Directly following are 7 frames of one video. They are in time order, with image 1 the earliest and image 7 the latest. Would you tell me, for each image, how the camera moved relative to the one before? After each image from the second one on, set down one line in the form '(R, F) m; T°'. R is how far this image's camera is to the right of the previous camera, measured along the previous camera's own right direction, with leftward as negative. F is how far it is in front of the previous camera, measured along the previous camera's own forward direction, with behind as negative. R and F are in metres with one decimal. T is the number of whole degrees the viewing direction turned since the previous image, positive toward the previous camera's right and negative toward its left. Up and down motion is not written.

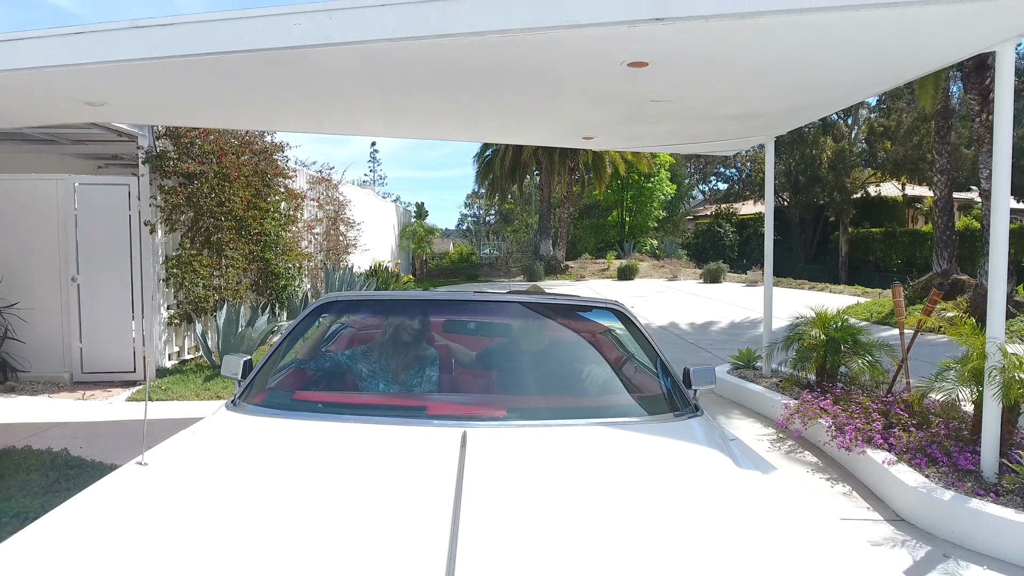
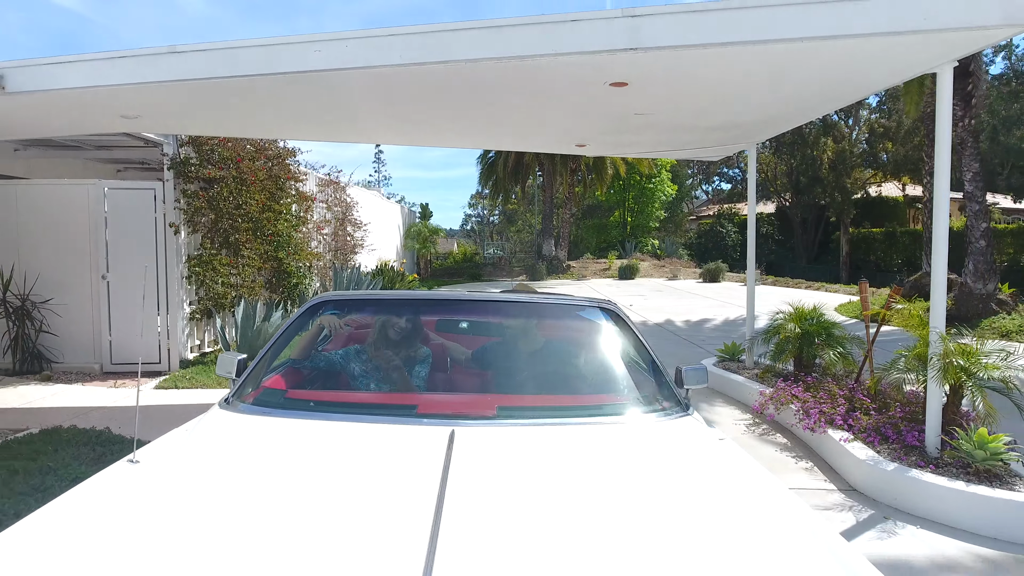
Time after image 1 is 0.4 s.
(+0.1, -0.5) m; 0°
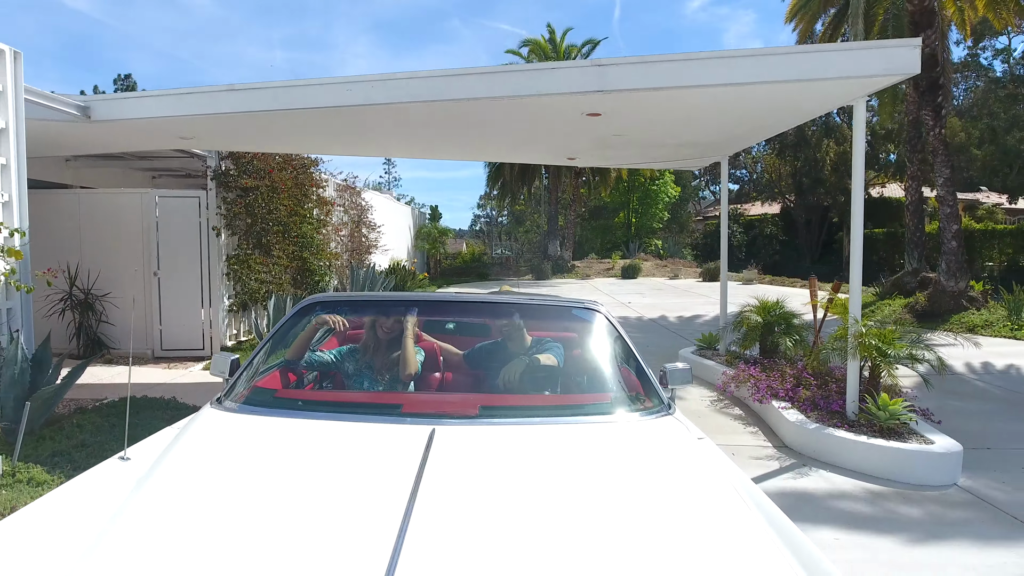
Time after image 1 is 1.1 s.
(+0.1, -1.0) m; -1°
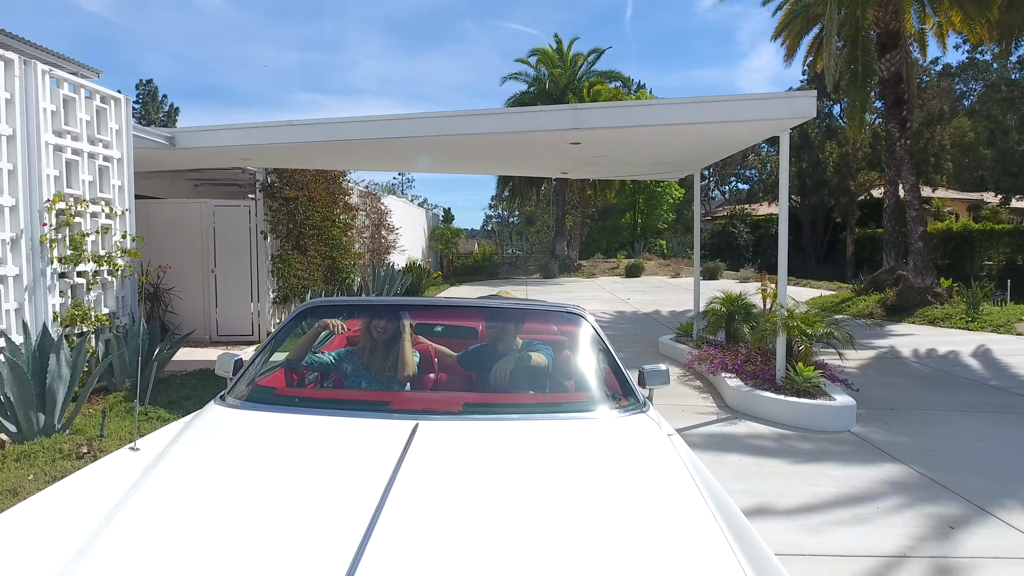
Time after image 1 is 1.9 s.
(+0.1, -1.4) m; -1°
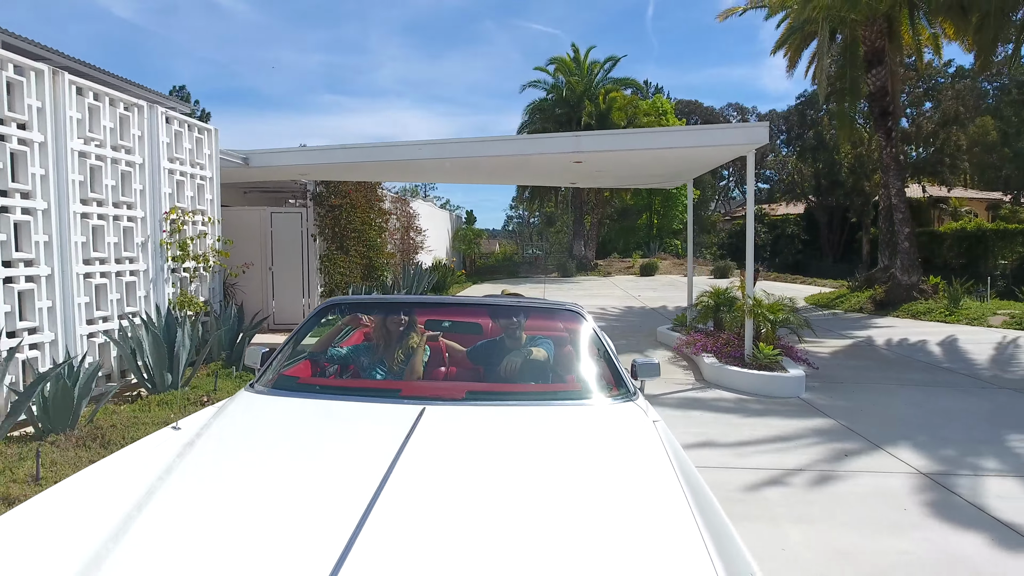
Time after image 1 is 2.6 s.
(+0.1, -1.5) m; -2°
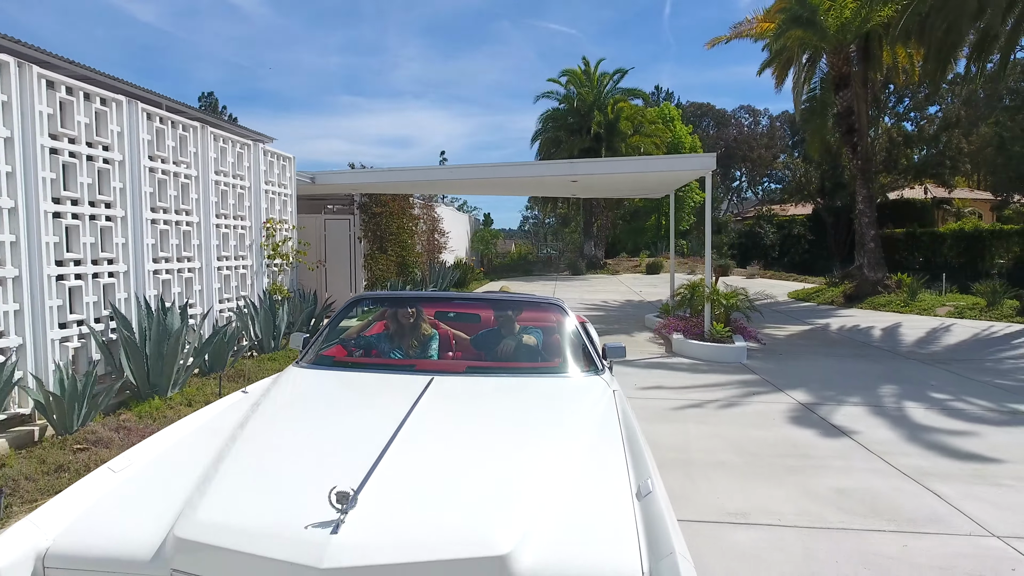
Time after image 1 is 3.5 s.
(+0.1, -2.4) m; -1°
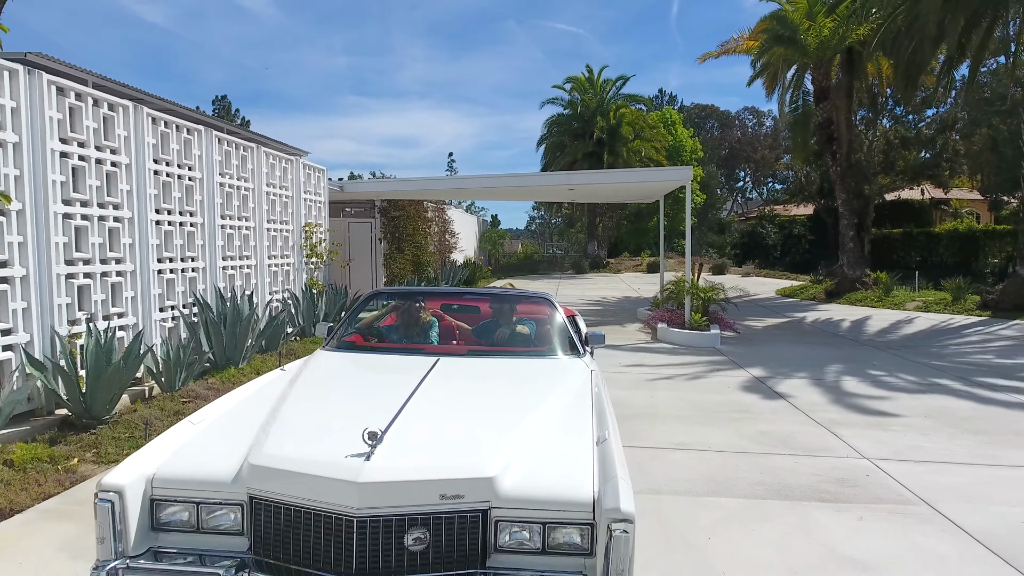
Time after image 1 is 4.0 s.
(0.0, -1.5) m; -1°
